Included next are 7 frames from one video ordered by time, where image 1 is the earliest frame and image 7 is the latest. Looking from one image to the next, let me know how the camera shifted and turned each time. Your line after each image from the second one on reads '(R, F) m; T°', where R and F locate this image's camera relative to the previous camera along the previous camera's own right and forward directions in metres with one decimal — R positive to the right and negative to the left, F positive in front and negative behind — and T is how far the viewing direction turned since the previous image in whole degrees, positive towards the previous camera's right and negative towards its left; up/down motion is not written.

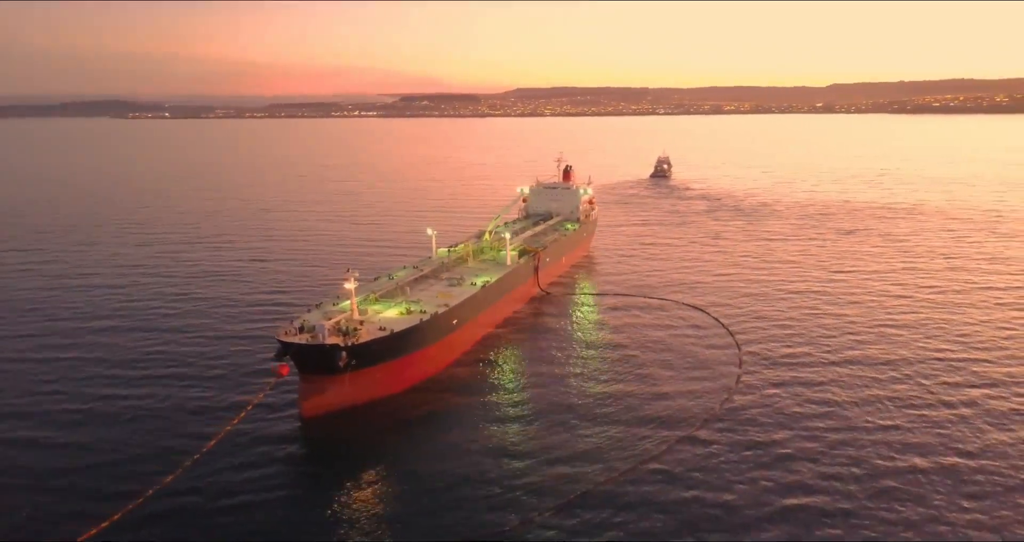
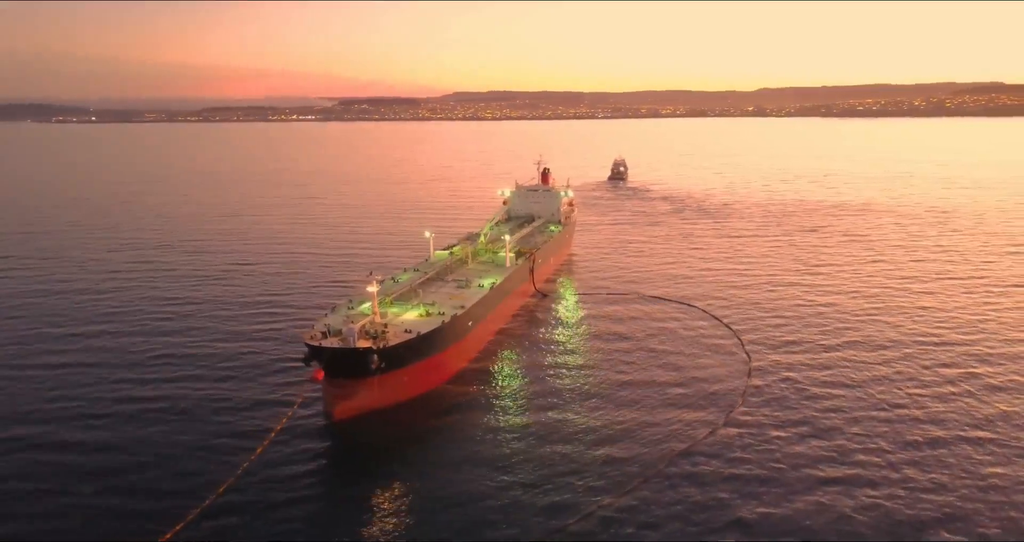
(-3.3, -0.9) m; +4°
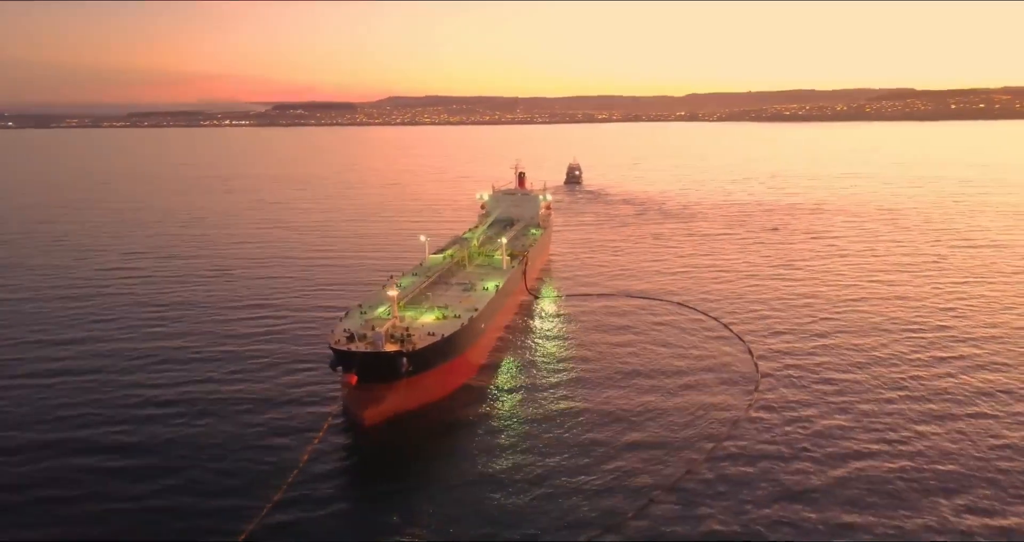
(-3.3, -0.8) m; +4°
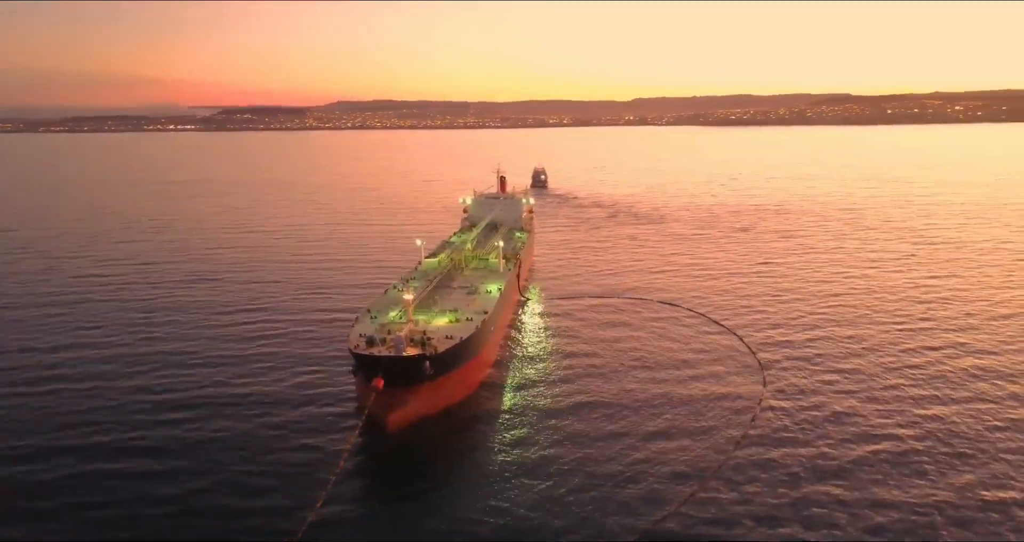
(-2.6, -0.7) m; +3°
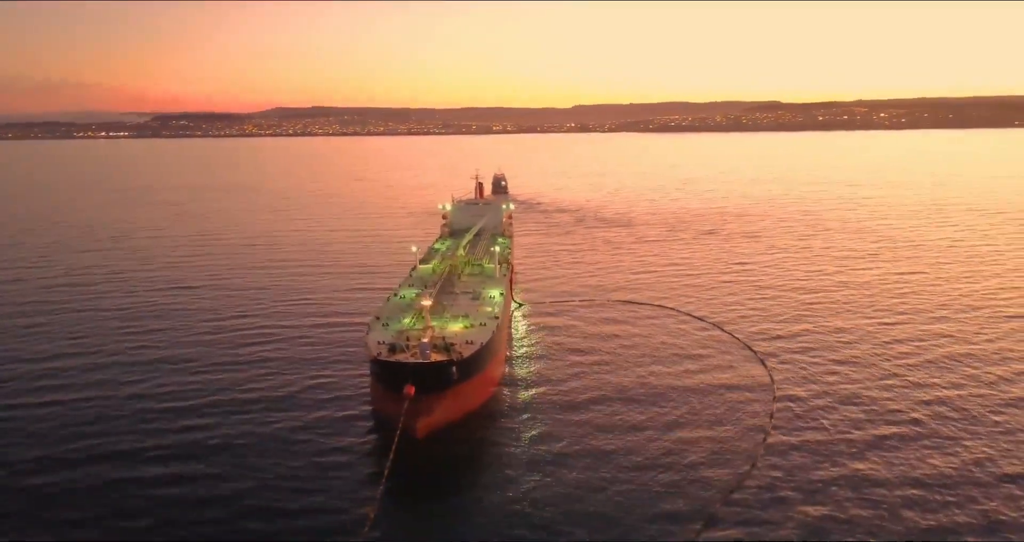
(-2.9, -0.8) m; +4°
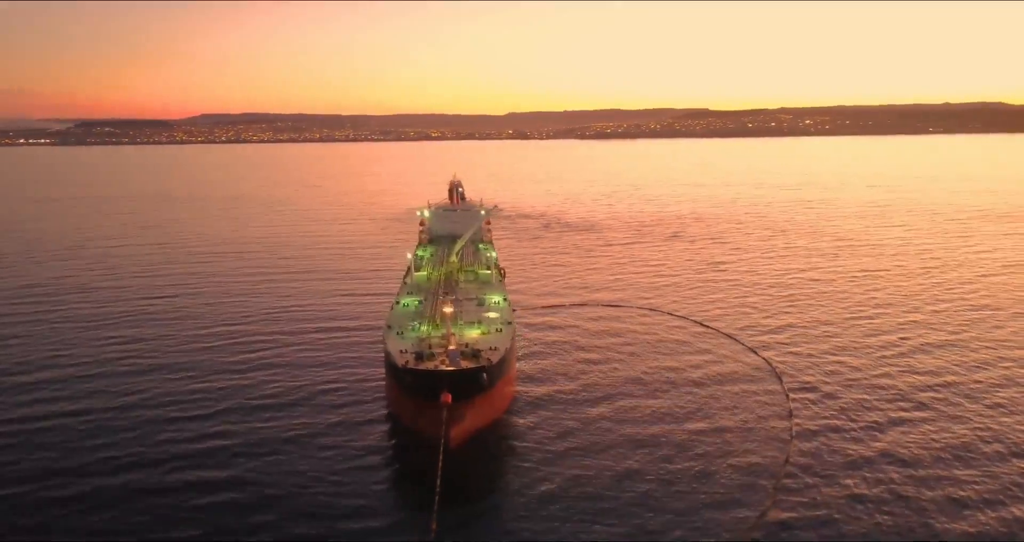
(-3.3, -0.9) m; +4°
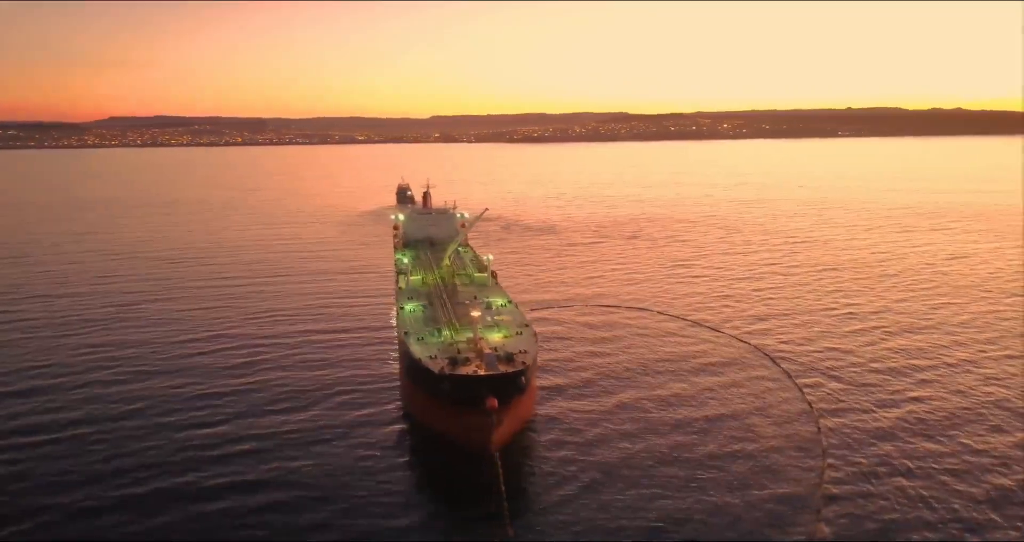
(-3.9, -0.8) m; +5°
